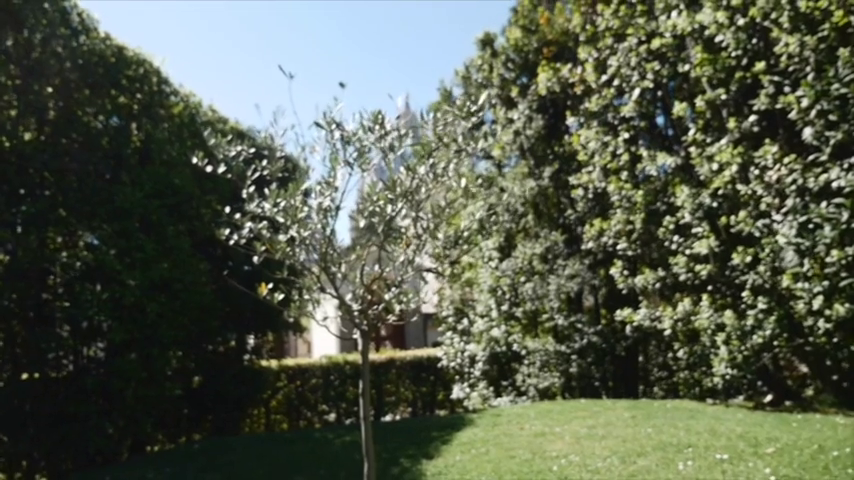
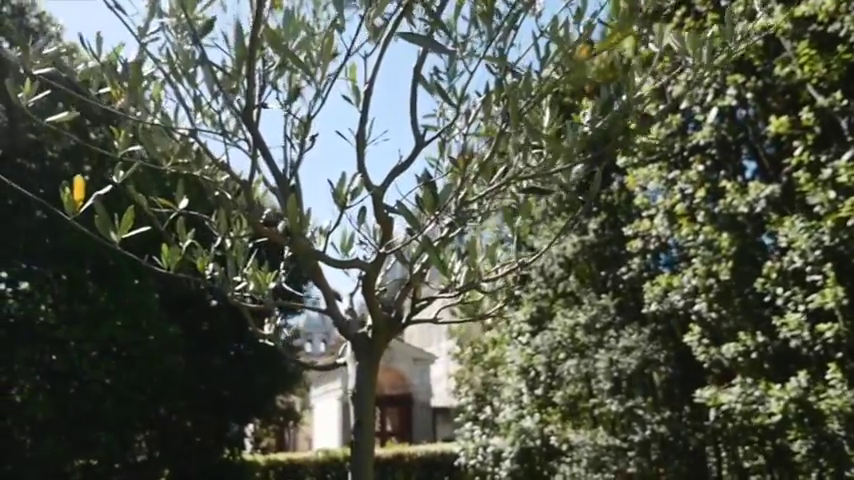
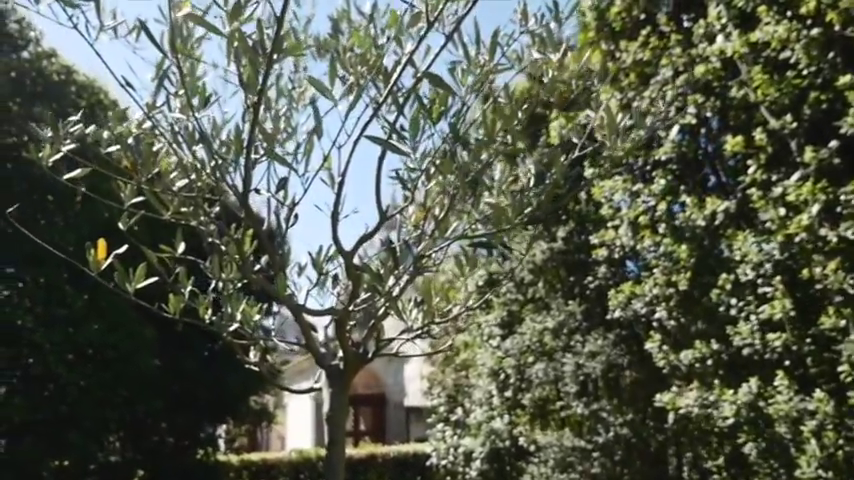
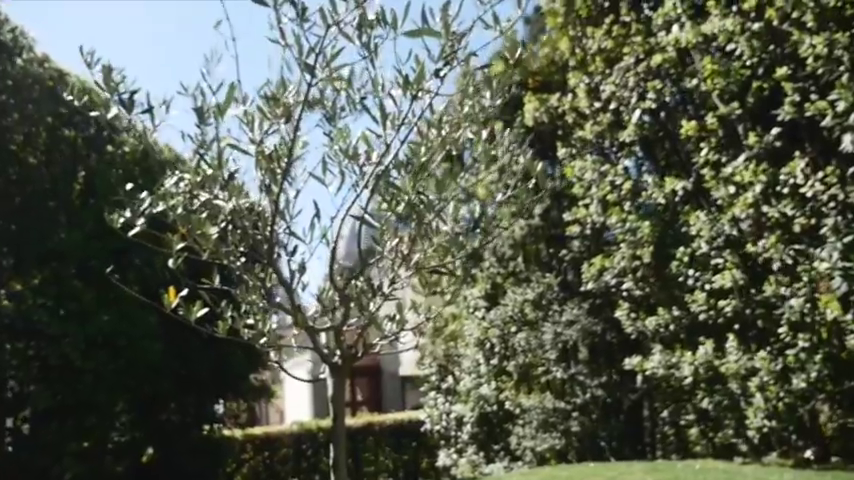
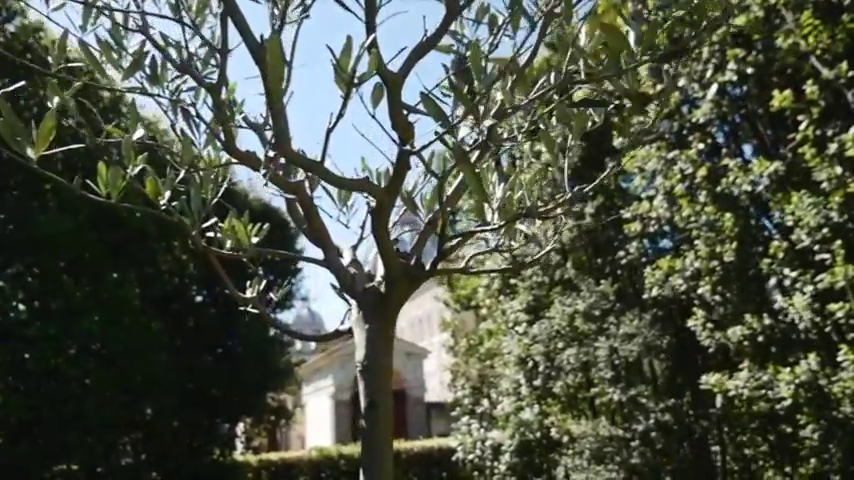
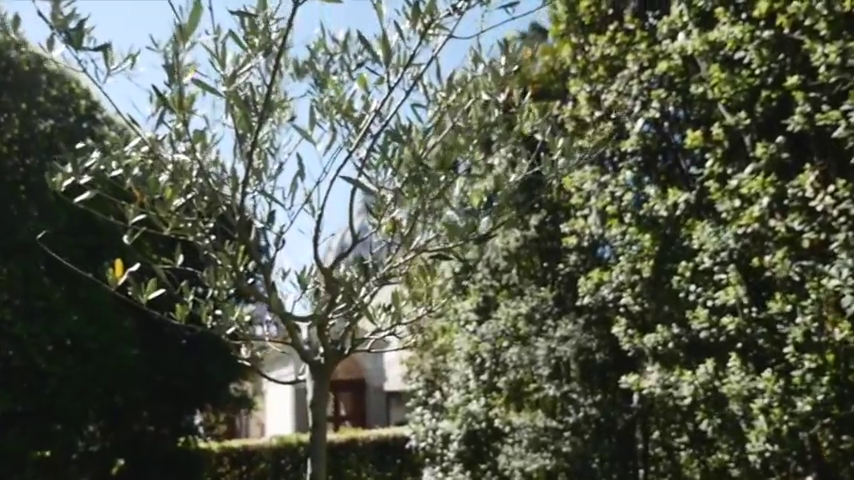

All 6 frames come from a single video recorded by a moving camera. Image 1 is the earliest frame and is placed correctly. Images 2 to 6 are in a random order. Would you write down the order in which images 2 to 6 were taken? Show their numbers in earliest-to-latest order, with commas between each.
4, 6, 3, 2, 5
